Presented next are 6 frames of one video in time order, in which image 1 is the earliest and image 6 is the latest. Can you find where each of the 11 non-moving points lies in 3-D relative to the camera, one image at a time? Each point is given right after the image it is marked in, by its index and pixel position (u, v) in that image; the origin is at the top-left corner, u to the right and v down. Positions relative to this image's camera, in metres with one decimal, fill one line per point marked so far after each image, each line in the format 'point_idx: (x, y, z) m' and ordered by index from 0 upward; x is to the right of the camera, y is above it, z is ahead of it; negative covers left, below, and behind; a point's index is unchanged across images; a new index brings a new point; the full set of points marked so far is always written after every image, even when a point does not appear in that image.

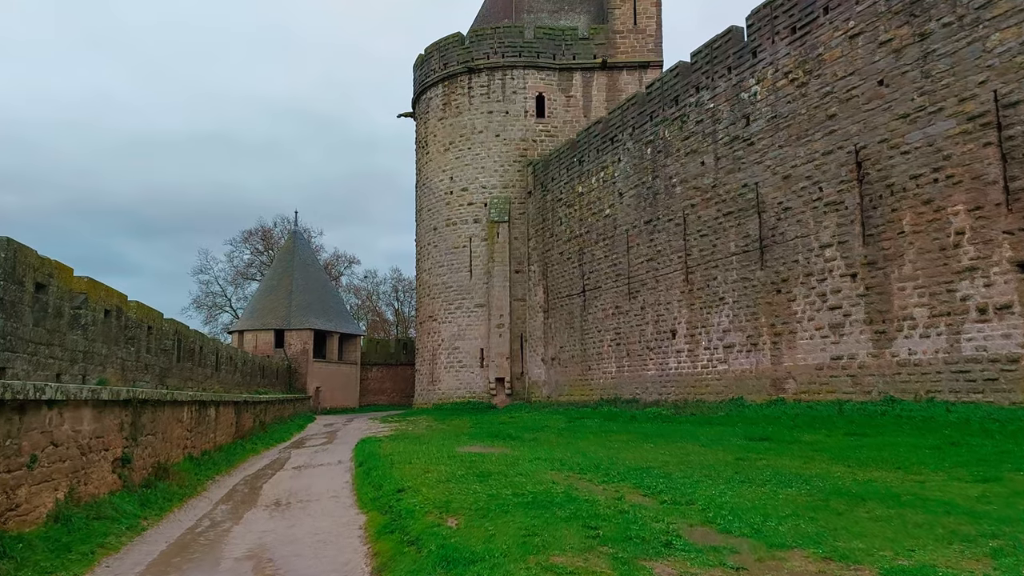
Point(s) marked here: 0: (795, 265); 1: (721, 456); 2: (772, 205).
0: (+5.0, +0.4, +12.9) m
1: (+1.7, -1.4, +5.8) m
2: (+4.8, +1.5, +13.5) m
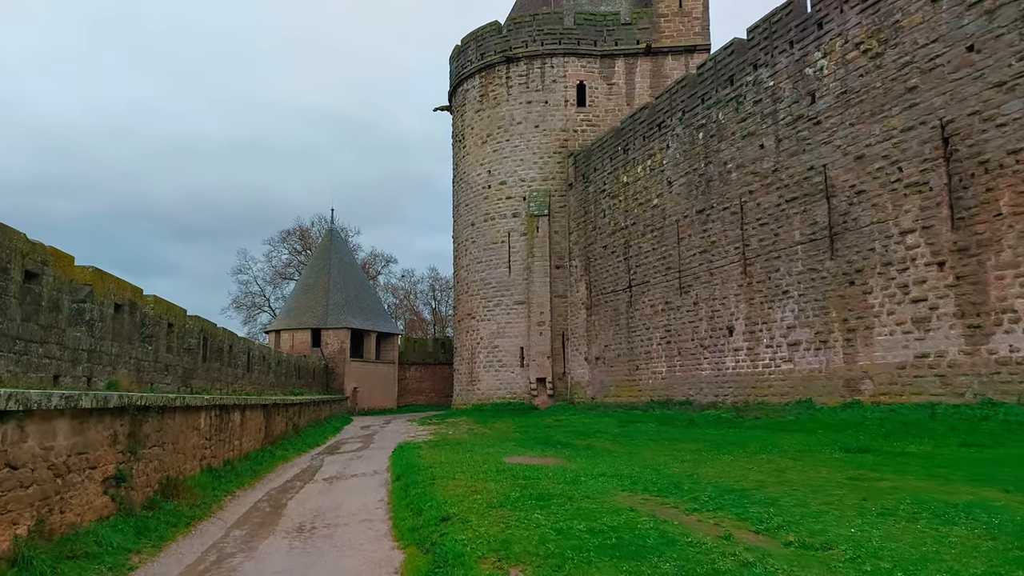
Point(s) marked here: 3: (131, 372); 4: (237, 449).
0: (+5.7, +0.5, +11.7) m
1: (+2.1, -1.3, +4.8) m
2: (+5.6, +1.7, +12.3) m
3: (-3.5, -0.8, +6.7) m
4: (-3.0, -1.8, +8.0) m
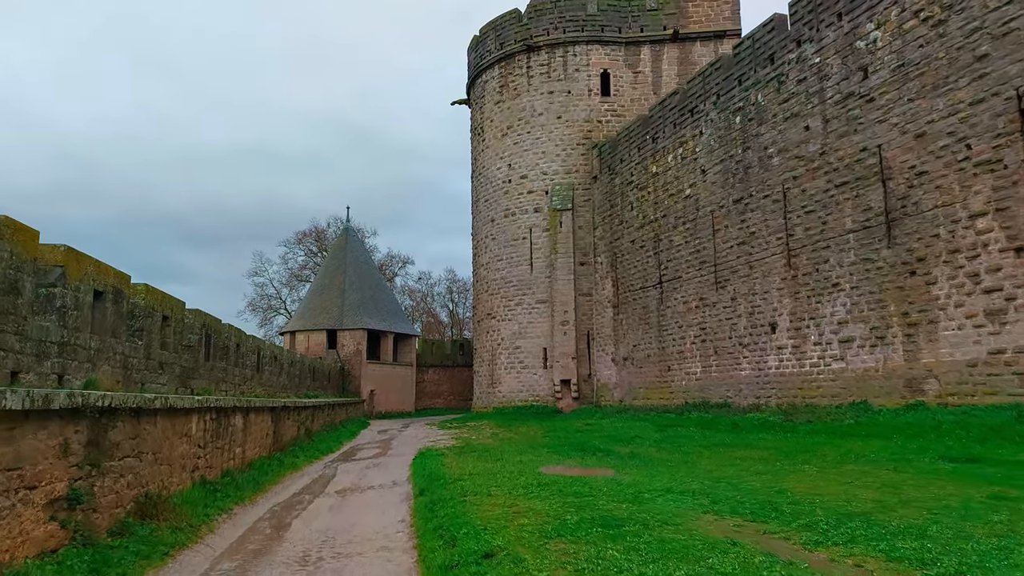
0: (+6.2, +0.7, +10.7) m
1: (+2.4, -1.1, +3.9) m
2: (+6.0, +1.8, +11.3) m
3: (-3.2, -0.7, +5.9) m
4: (-2.7, -1.7, +7.1) m
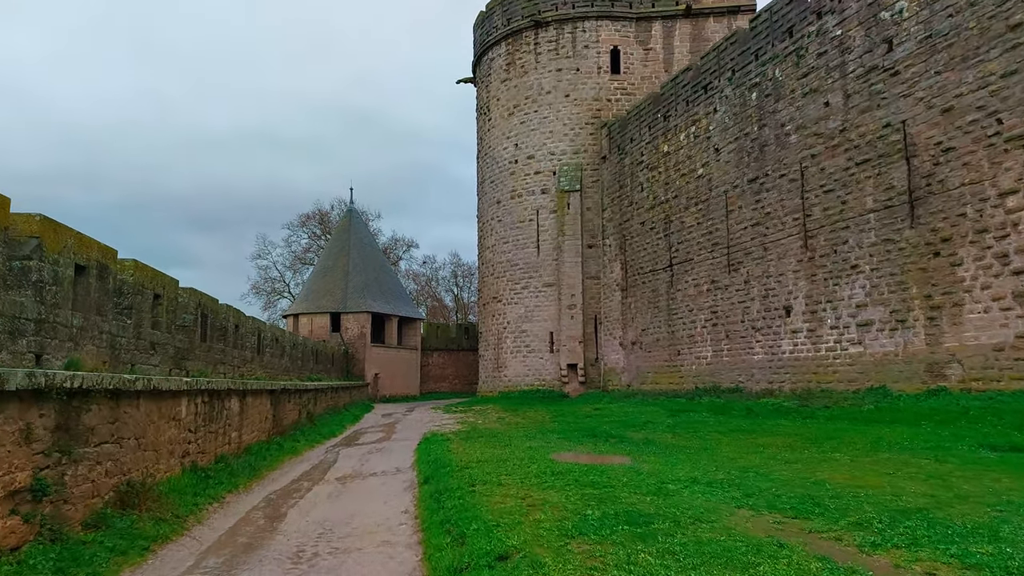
0: (+6.3, +0.9, +10.2) m
1: (+2.4, -1.0, +3.5) m
2: (+6.1, +2.1, +10.9) m
3: (-3.1, -0.5, +5.5) m
4: (-2.6, -1.4, +6.8) m
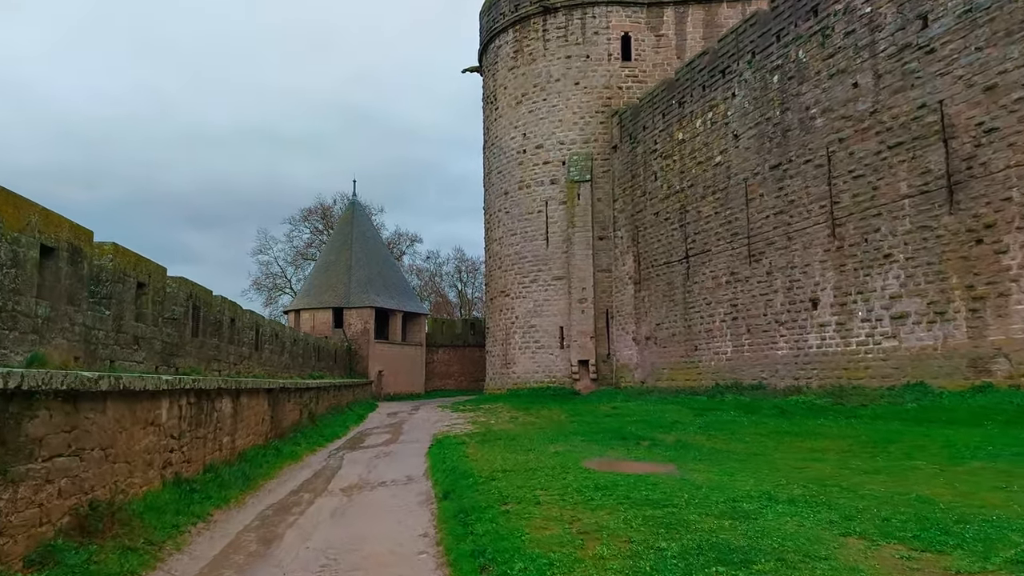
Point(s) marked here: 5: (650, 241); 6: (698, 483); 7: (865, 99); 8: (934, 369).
0: (+6.5, +1.1, +9.5) m
1: (+2.6, -0.9, +2.8) m
2: (+6.3, +2.2, +10.2) m
3: (-2.9, -0.4, +4.9) m
4: (-2.4, -1.3, +6.1) m
5: (+3.4, +1.2, +18.2) m
6: (+1.0, -1.1, +4.1) m
7: (+5.8, +3.1, +11.9) m
8: (+6.1, -1.2, +10.5) m
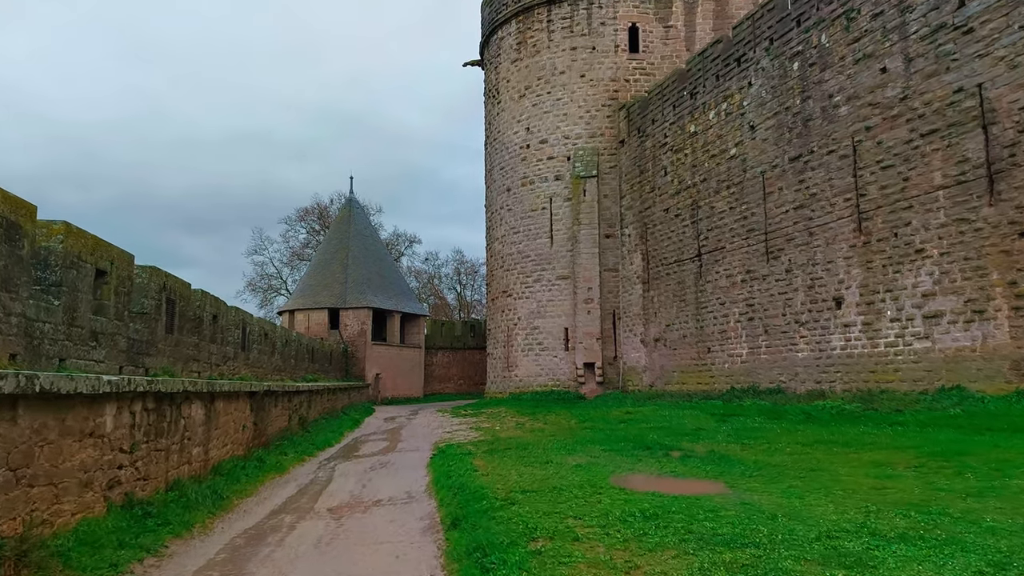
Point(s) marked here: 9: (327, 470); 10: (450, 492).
0: (+6.6, +1.1, +8.8) m
1: (+2.7, -0.8, +2.1) m
2: (+6.4, +2.3, +9.4) m
3: (-2.8, -0.3, +4.1) m
4: (-2.3, -1.3, +5.3) m
5: (+3.5, +1.2, +17.4) m
6: (+1.2, -1.0, +3.3) m
7: (+5.9, +3.1, +11.2) m
8: (+6.2, -1.1, +9.8) m
9: (-1.8, -1.7, +7.1) m
10: (-0.5, -1.4, +5.0) m
